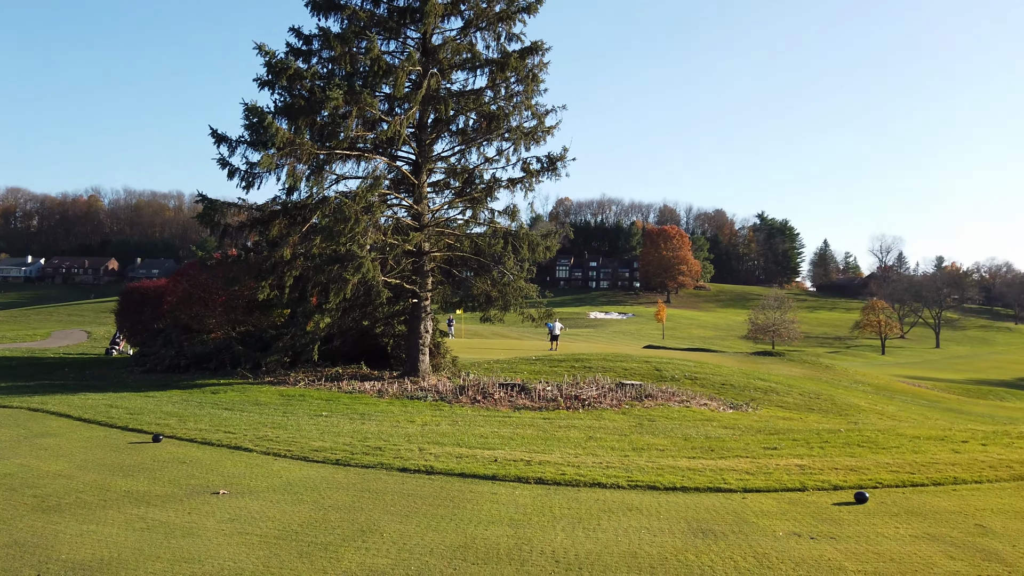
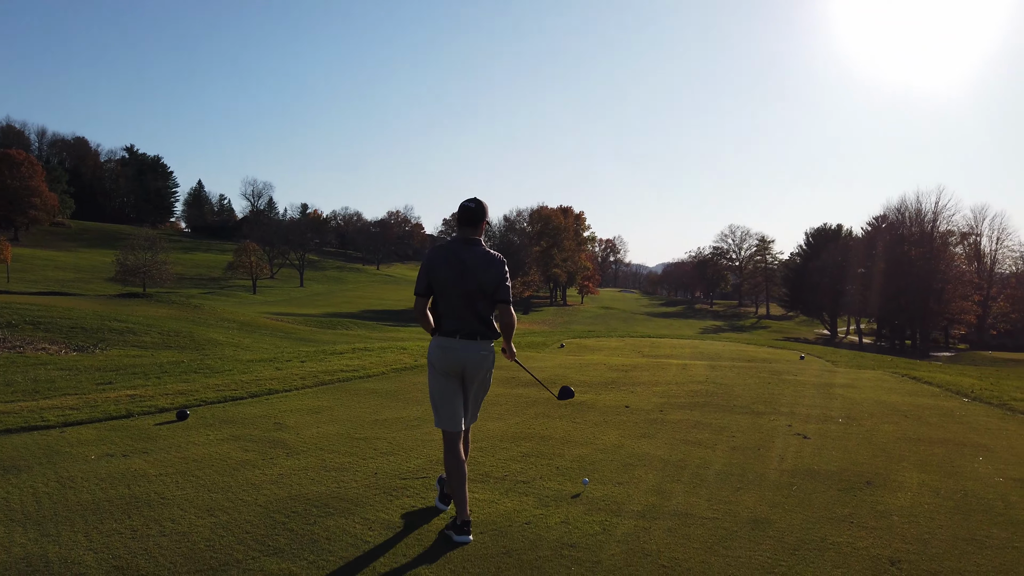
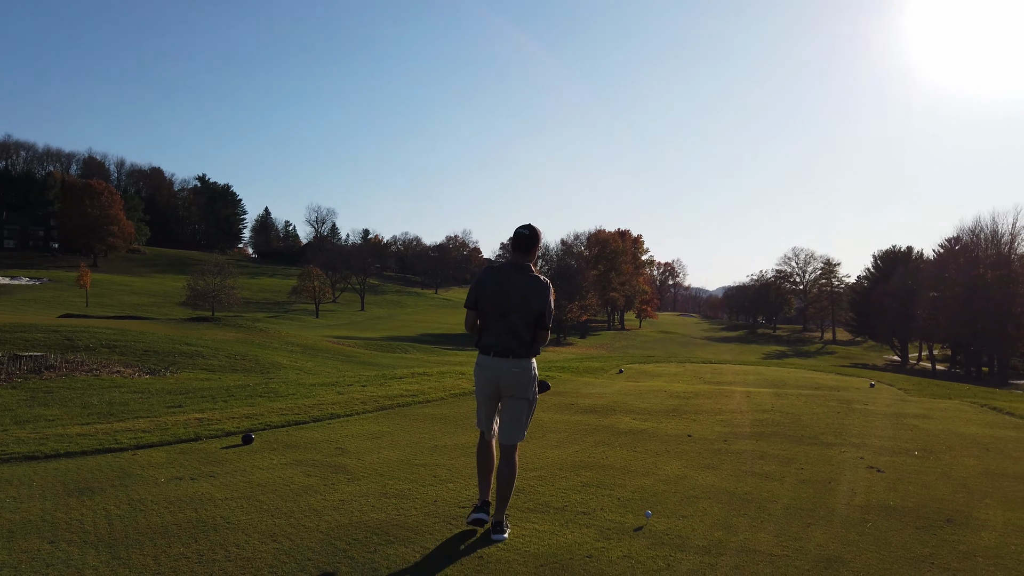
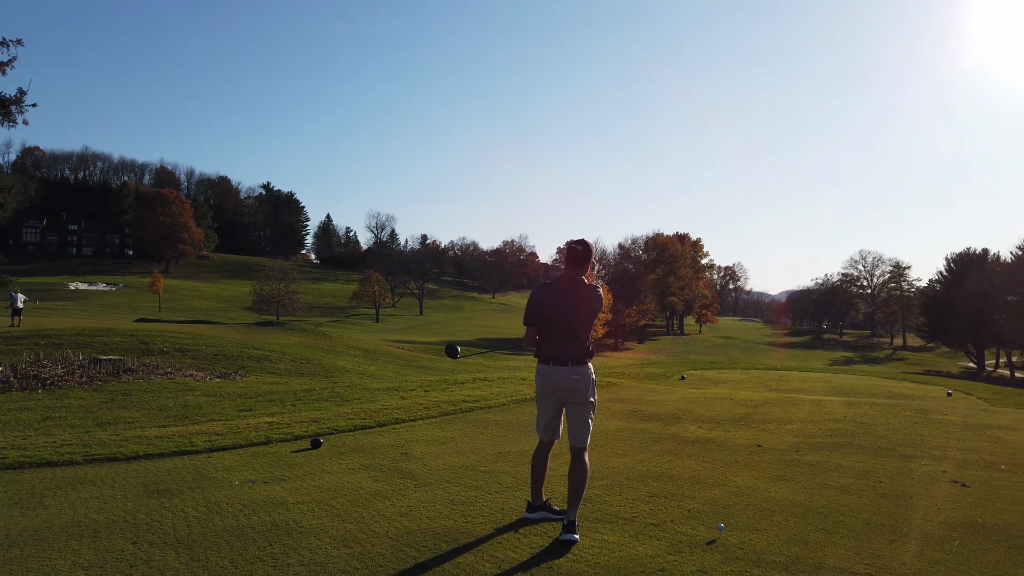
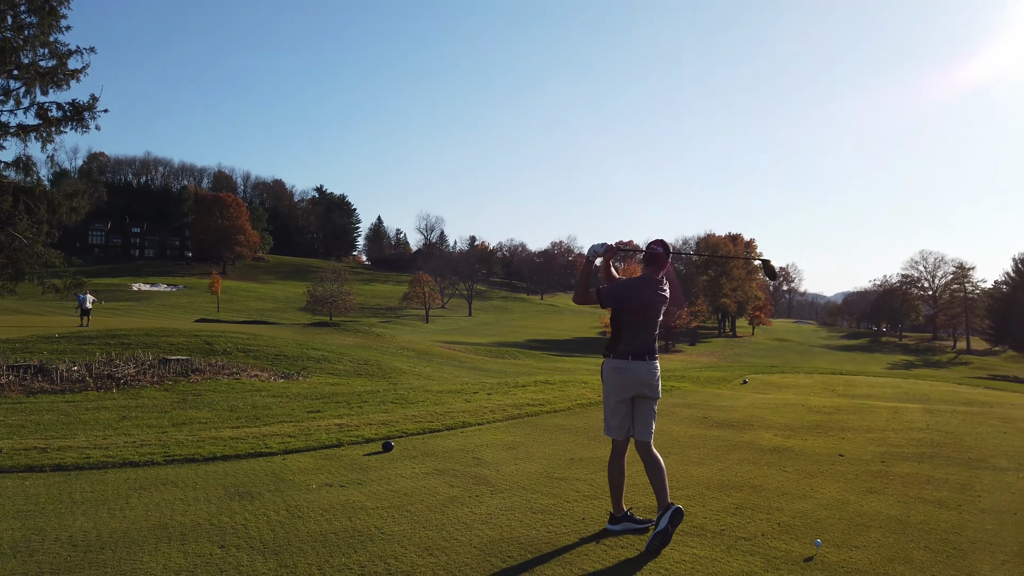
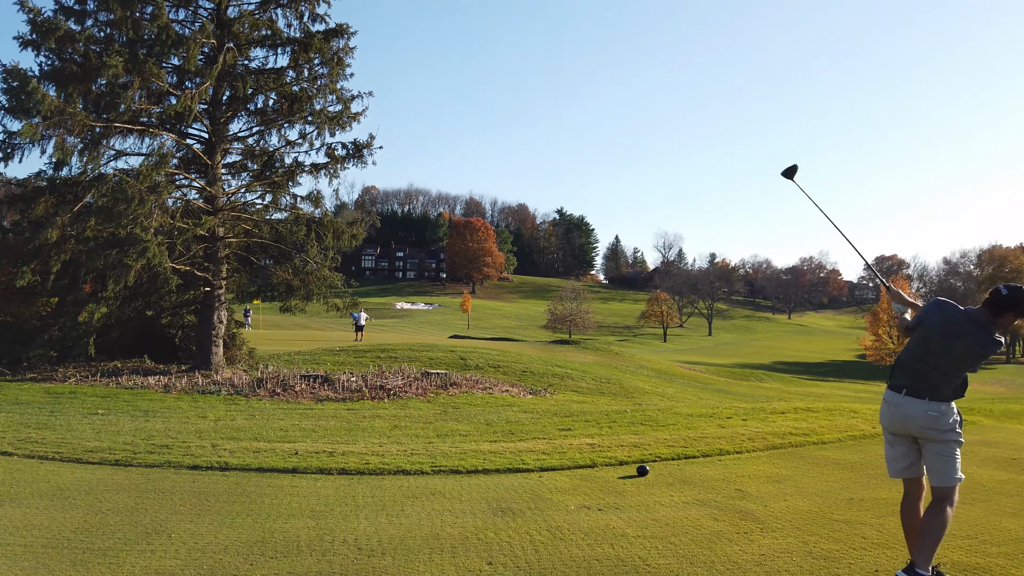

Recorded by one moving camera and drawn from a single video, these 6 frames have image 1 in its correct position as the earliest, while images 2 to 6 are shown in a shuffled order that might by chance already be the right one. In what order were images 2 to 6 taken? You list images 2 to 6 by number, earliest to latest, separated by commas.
6, 5, 4, 3, 2
